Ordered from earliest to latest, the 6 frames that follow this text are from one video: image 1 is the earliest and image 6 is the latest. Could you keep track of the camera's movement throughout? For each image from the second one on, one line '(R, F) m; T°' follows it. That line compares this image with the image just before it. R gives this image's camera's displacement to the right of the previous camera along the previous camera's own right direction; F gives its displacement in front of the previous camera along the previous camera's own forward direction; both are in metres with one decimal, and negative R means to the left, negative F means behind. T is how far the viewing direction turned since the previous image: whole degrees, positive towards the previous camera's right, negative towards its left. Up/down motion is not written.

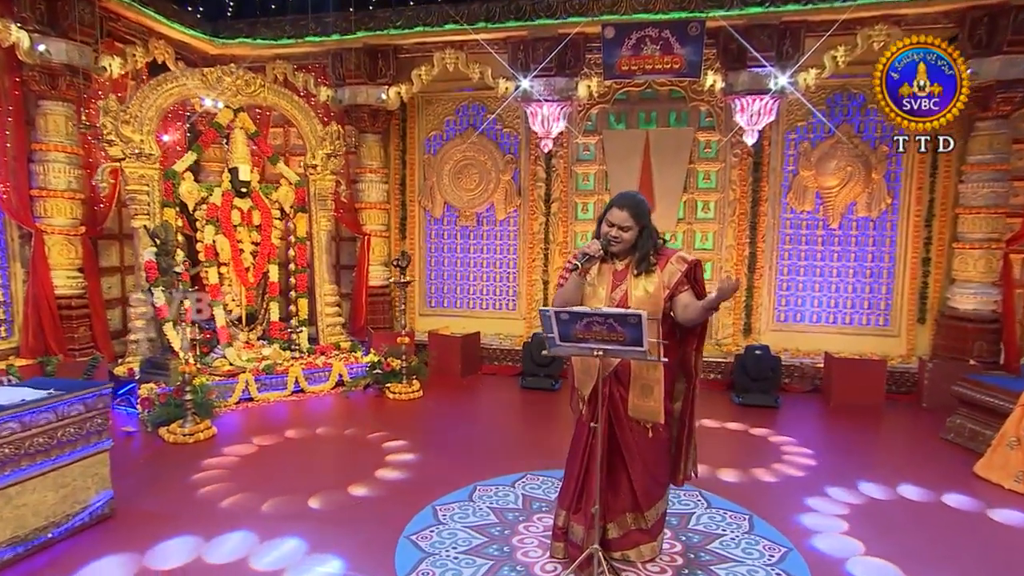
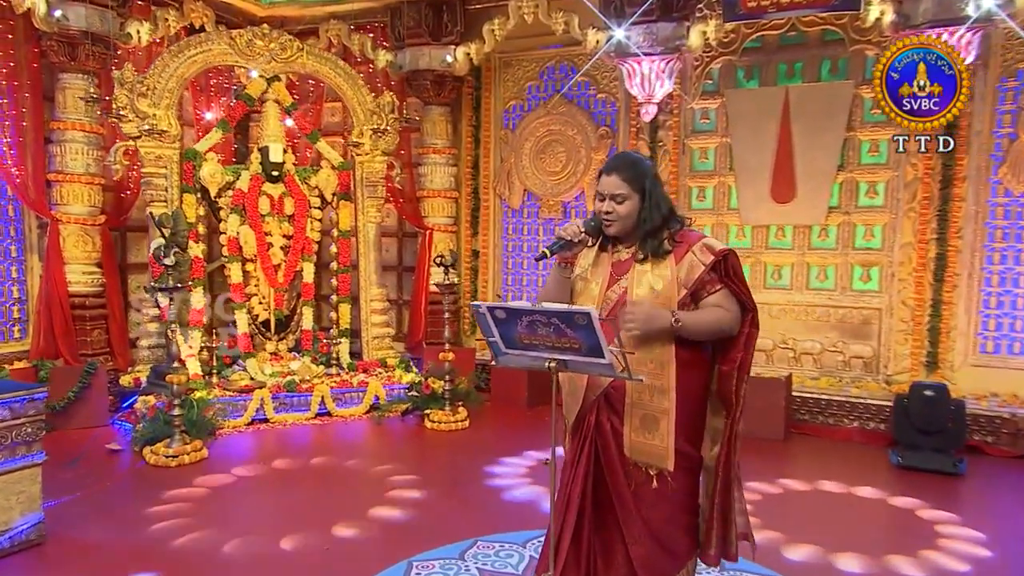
(+0.9, +1.6) m; -15°
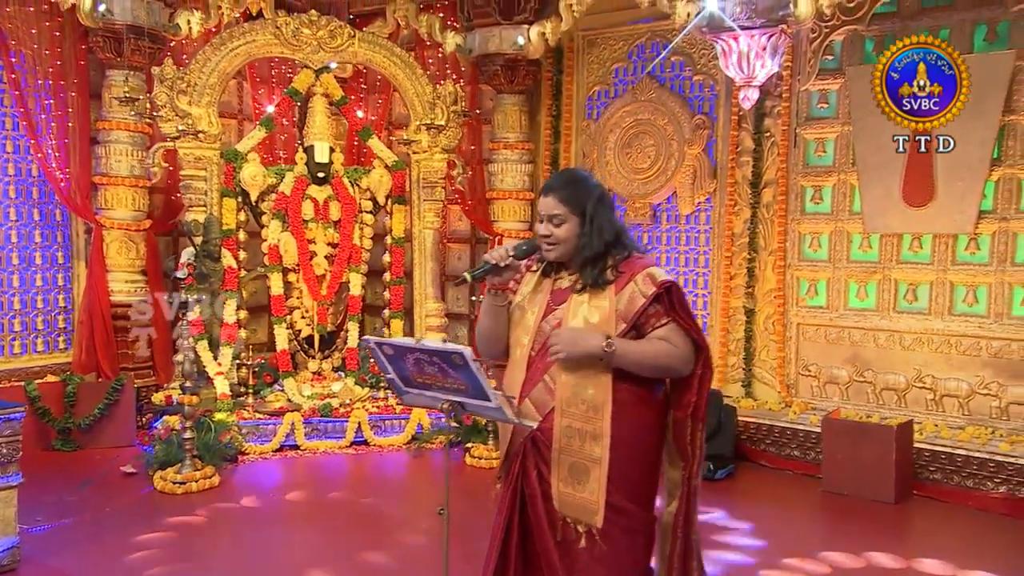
(+0.4, +0.8) m; -10°
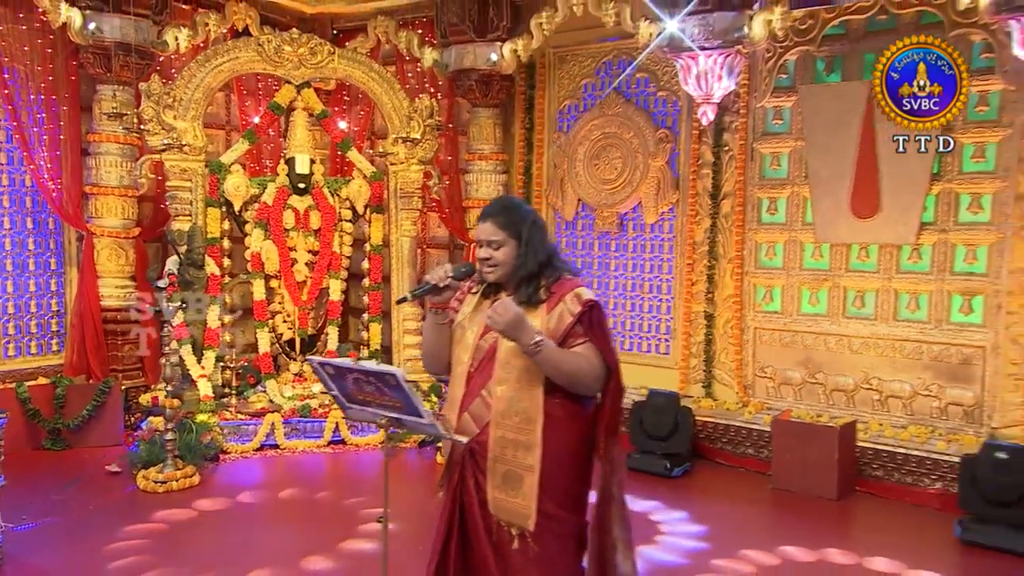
(+0.1, -0.2) m; 0°
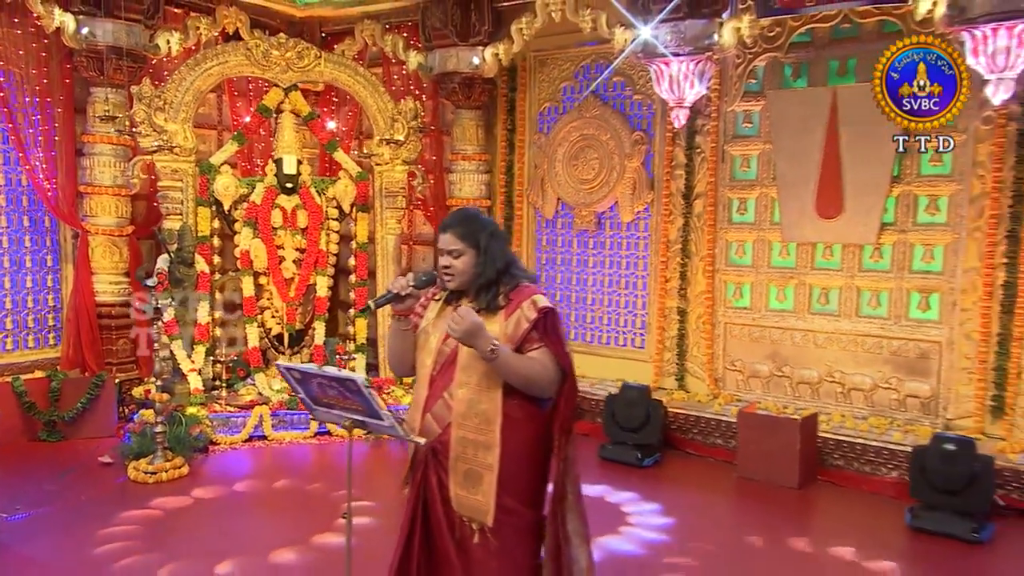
(+0.1, -0.2) m; 0°
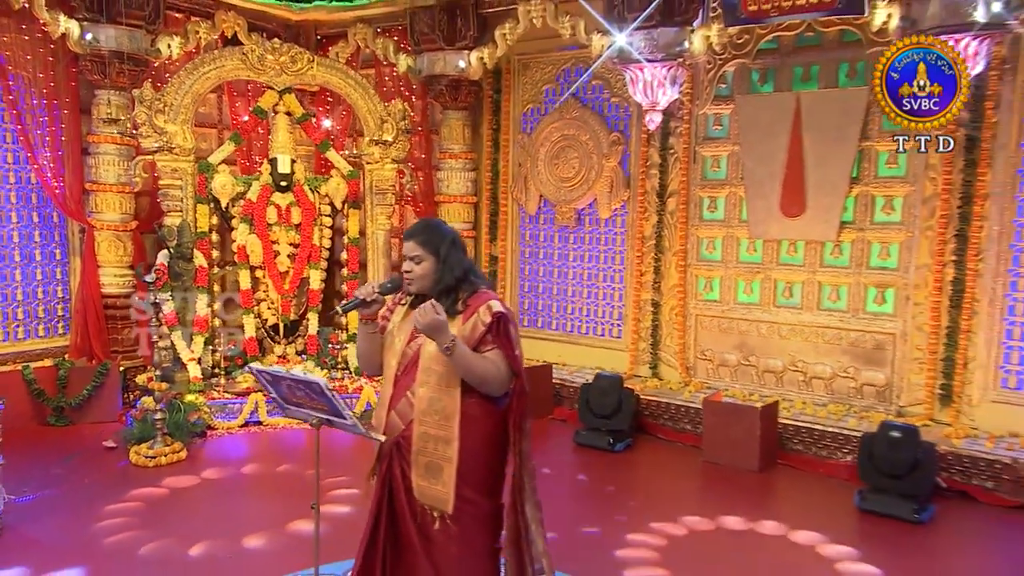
(+0.1, -0.3) m; 0°
